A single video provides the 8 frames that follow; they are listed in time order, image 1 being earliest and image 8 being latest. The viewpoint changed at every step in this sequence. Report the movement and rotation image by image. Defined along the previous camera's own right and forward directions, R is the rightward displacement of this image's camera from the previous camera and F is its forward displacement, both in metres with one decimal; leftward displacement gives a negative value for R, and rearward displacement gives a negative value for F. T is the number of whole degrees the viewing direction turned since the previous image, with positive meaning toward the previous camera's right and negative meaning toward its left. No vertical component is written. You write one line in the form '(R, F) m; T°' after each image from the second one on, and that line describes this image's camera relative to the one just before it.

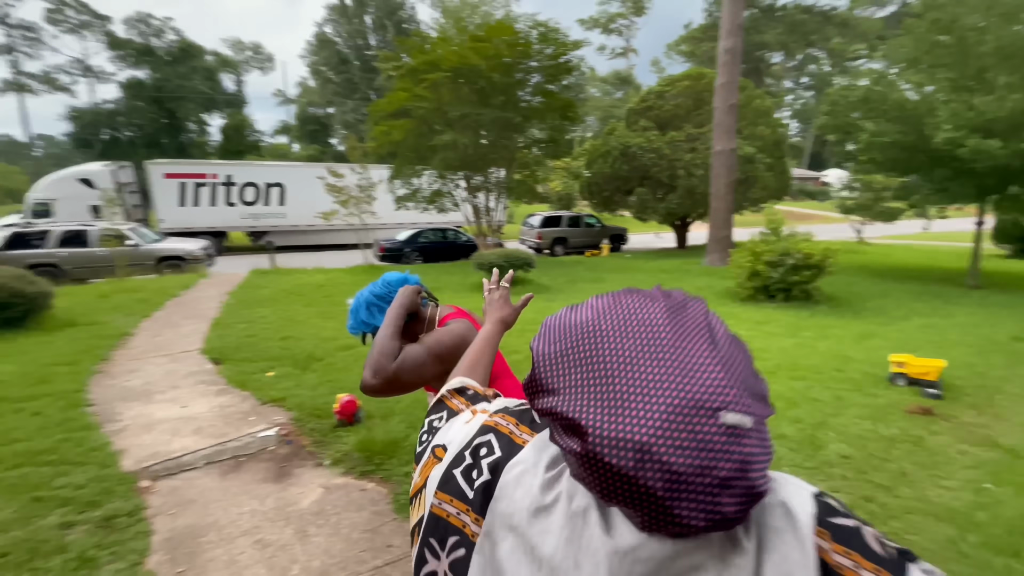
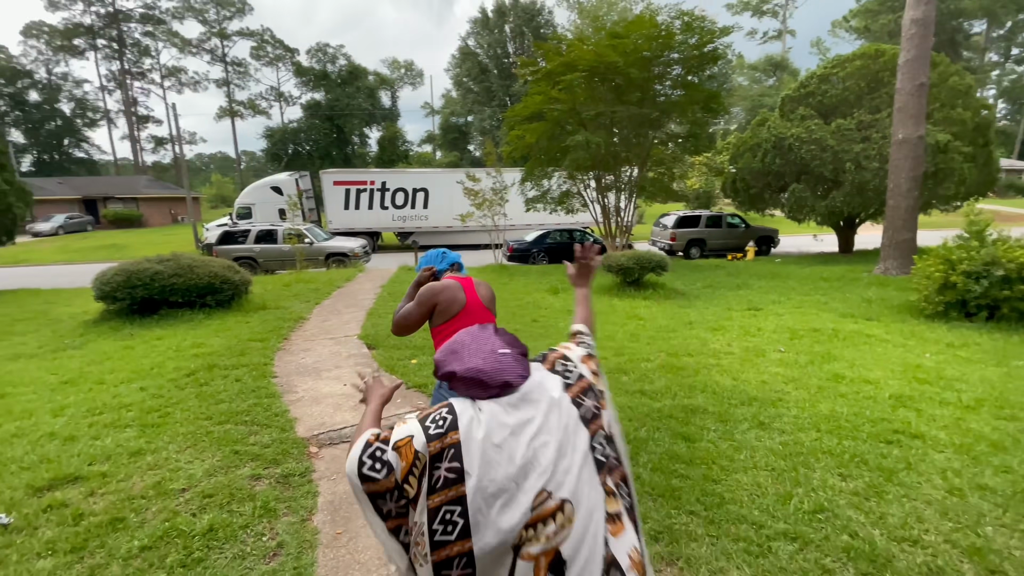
(0.0, 0.0) m; -15°
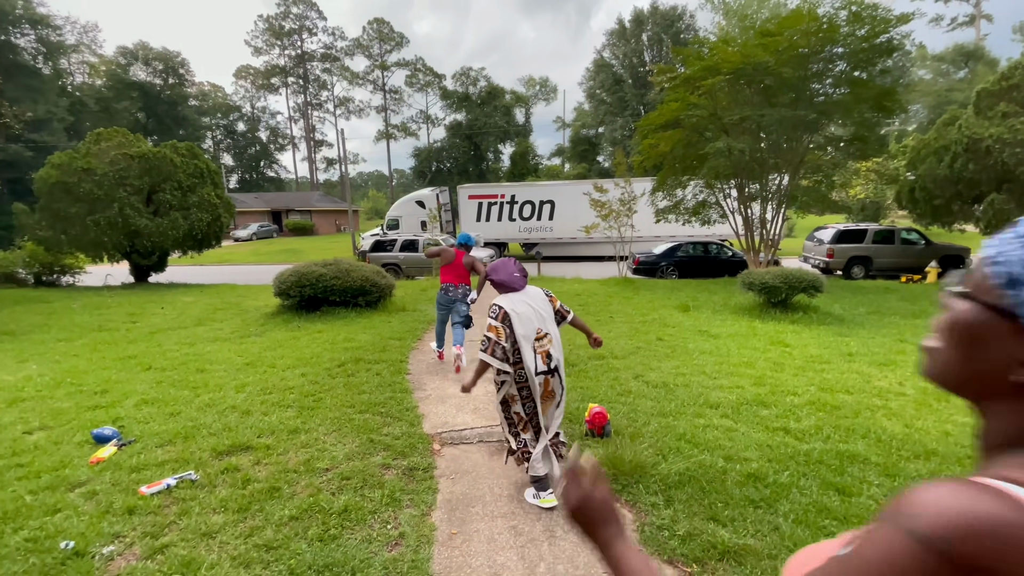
(0.0, 0.0) m; -15°
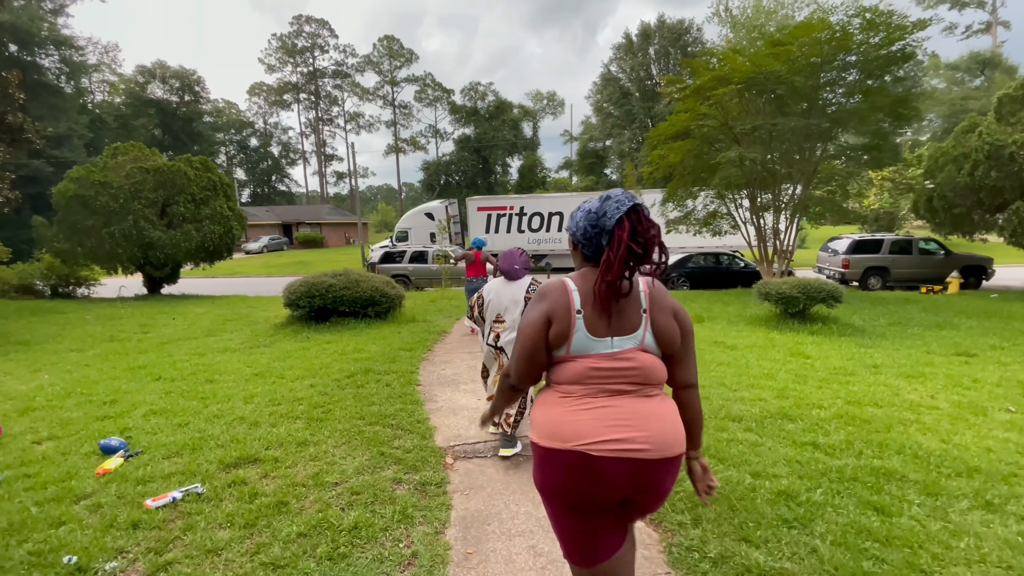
(-0.1, +0.1) m; -1°
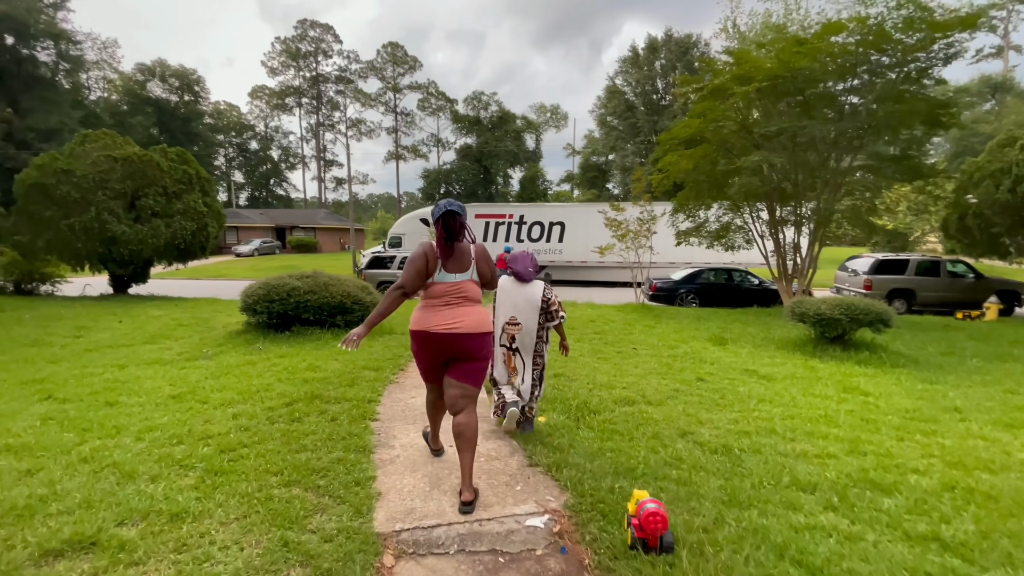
(+0.1, +1.2) m; 0°
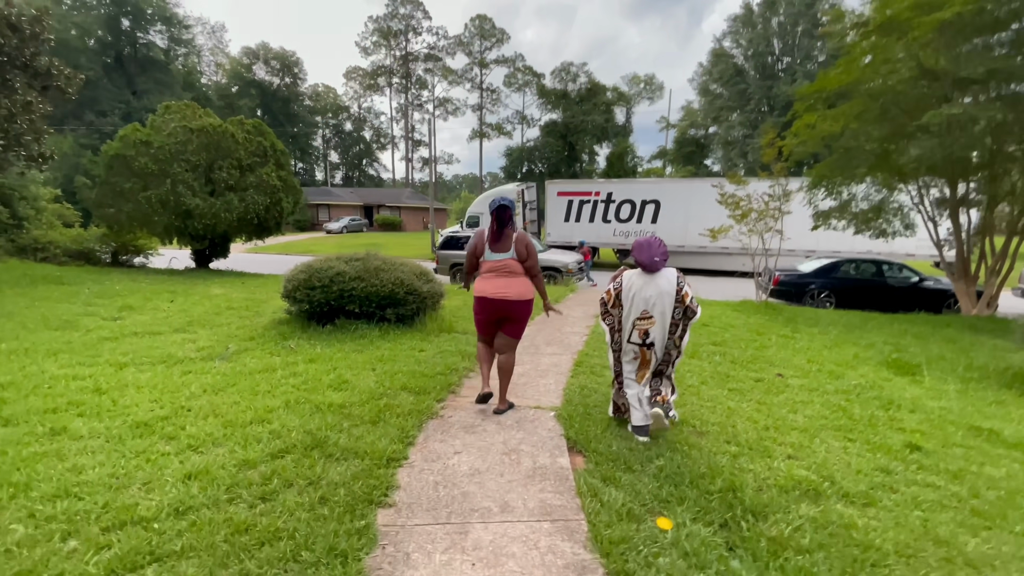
(-0.2, +1.8) m; -9°
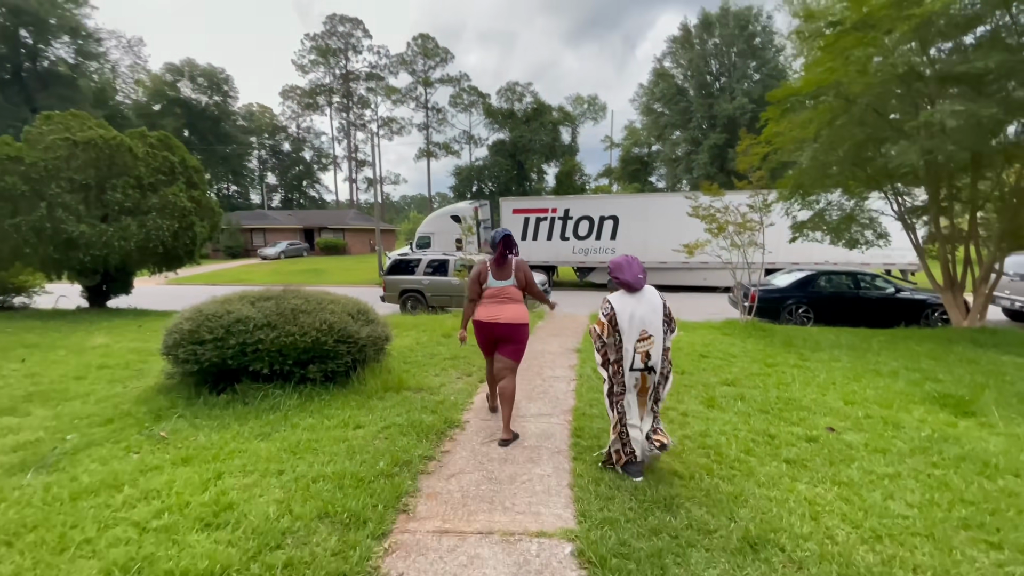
(-0.1, +1.4) m; +6°
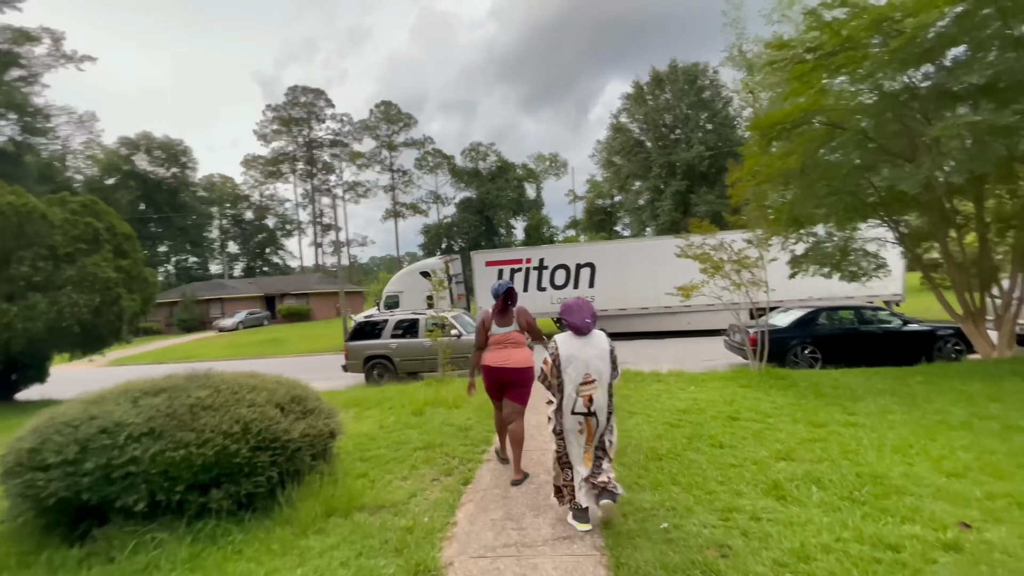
(-0.1, +1.2) m; +3°
